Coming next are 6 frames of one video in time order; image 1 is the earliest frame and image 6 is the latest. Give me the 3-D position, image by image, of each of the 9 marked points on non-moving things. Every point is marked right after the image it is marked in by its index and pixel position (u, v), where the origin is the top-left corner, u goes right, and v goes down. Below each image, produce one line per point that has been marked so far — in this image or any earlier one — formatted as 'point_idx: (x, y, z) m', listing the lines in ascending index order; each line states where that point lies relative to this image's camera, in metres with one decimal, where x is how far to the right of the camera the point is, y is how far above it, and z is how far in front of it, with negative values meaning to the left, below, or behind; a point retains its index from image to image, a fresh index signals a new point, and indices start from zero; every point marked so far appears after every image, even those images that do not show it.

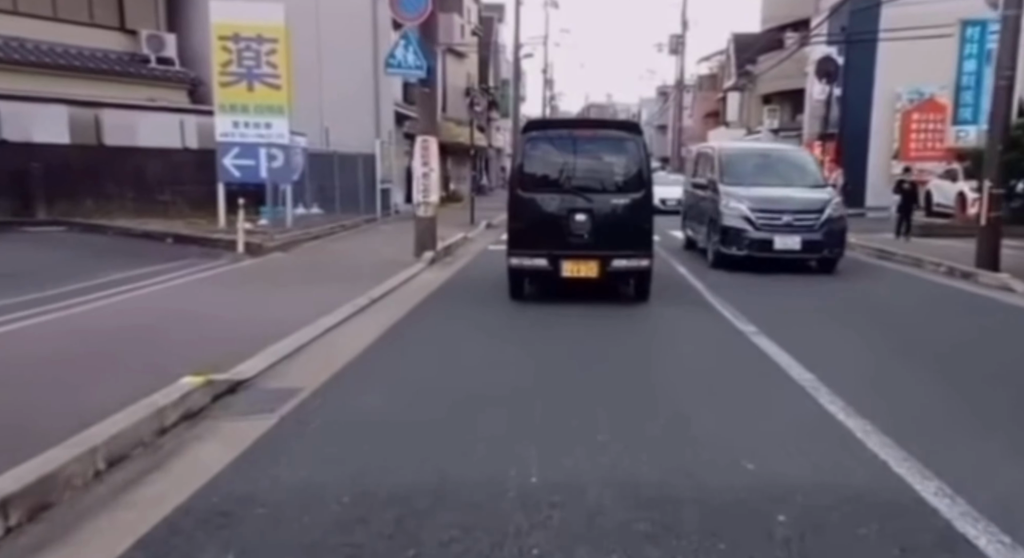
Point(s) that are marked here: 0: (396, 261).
0: (-1.9, +0.3, +15.0) m
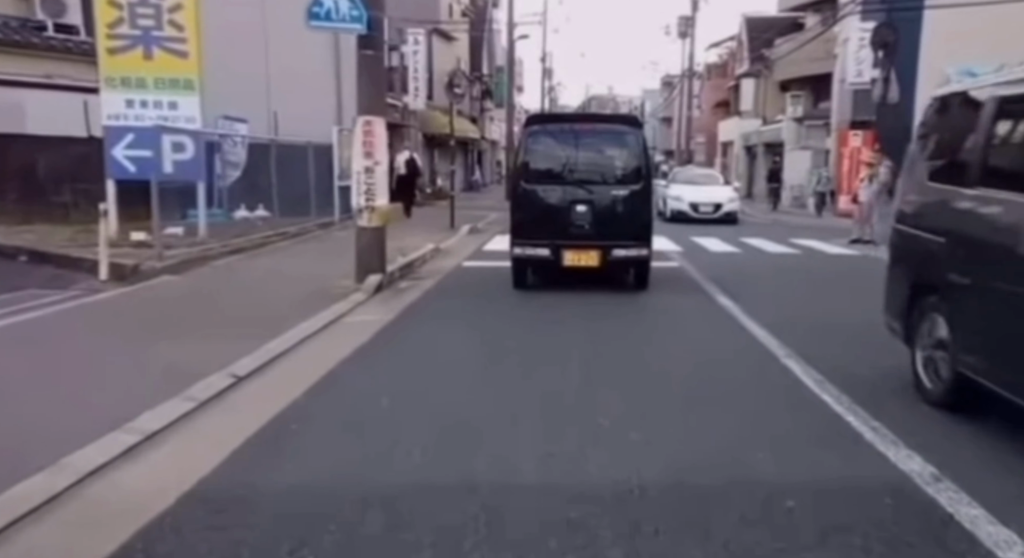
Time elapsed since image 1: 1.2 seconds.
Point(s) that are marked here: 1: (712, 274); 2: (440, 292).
0: (-2.2, -0.1, +10.9) m
1: (+3.2, +0.2, +14.8) m
2: (-0.9, -0.1, +11.5) m
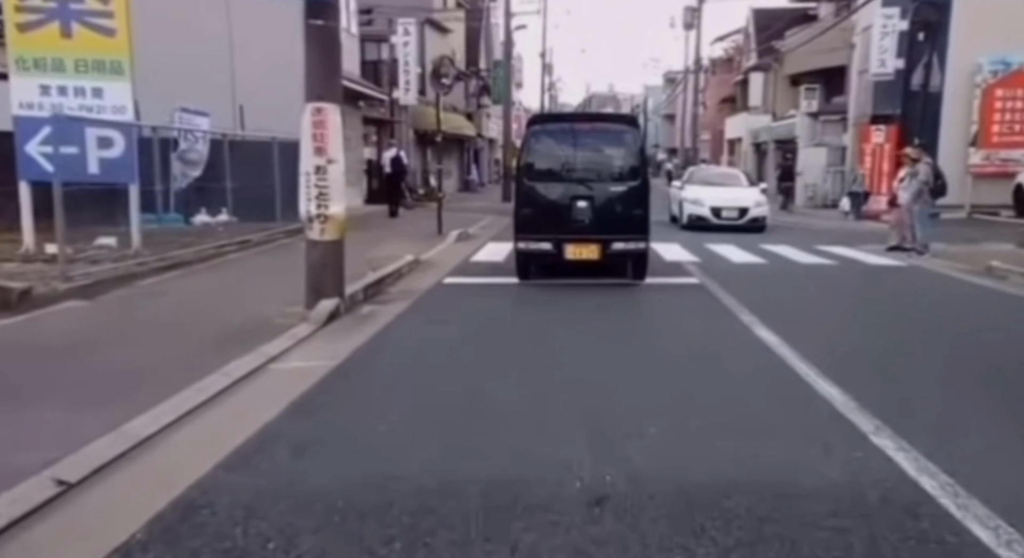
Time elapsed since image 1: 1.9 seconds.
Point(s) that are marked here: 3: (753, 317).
0: (-2.3, -0.3, +8.8) m
1: (+3.1, 0.0, +12.7) m
2: (-1.0, -0.3, +9.4) m
3: (+2.5, -0.3, +9.7) m
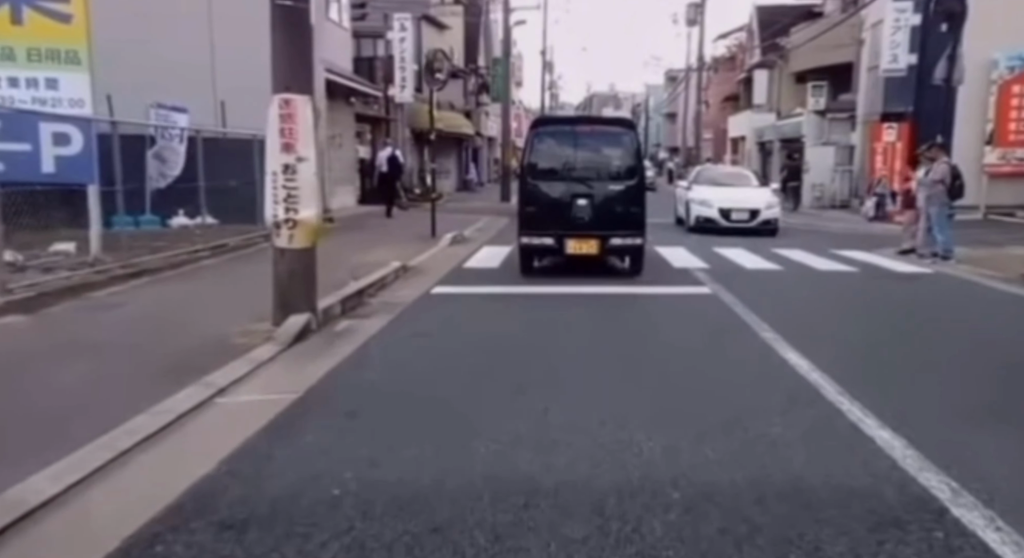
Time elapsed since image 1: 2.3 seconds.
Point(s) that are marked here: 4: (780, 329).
0: (-2.4, -0.4, +7.9) m
1: (+3.0, -0.1, +11.7) m
2: (-1.0, -0.4, +8.4) m
3: (+2.5, -0.4, +8.8) m
4: (+2.5, -0.4, +8.7) m
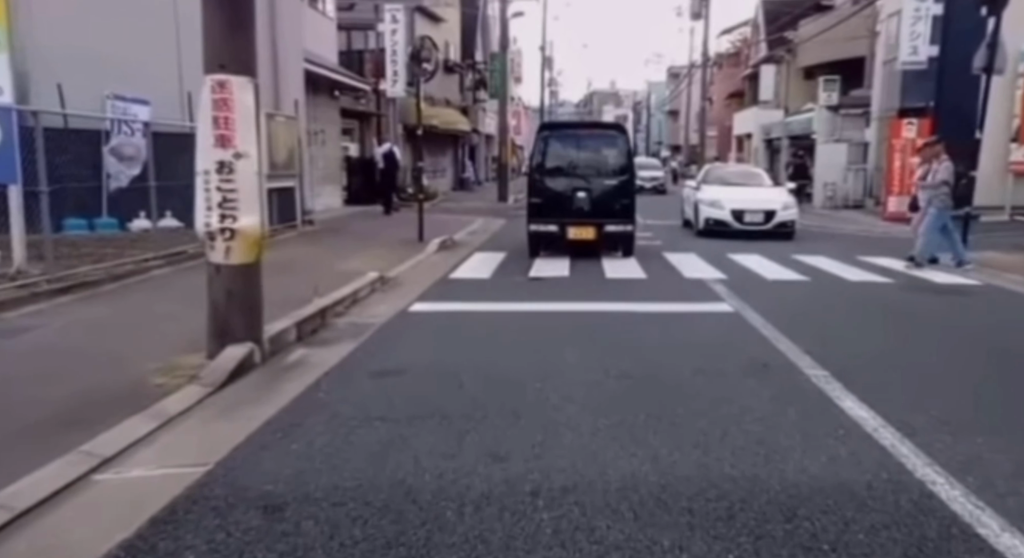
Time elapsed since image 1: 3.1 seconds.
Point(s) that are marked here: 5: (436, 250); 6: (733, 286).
0: (-2.4, -0.6, +6.4) m
1: (+2.9, -0.2, +10.3) m
2: (-1.1, -0.6, +7.0) m
3: (+2.4, -0.5, +7.3) m
4: (+2.4, -0.5, +7.2) m
5: (-1.2, +0.4, +14.9) m
6: (+2.7, -0.1, +11.3) m
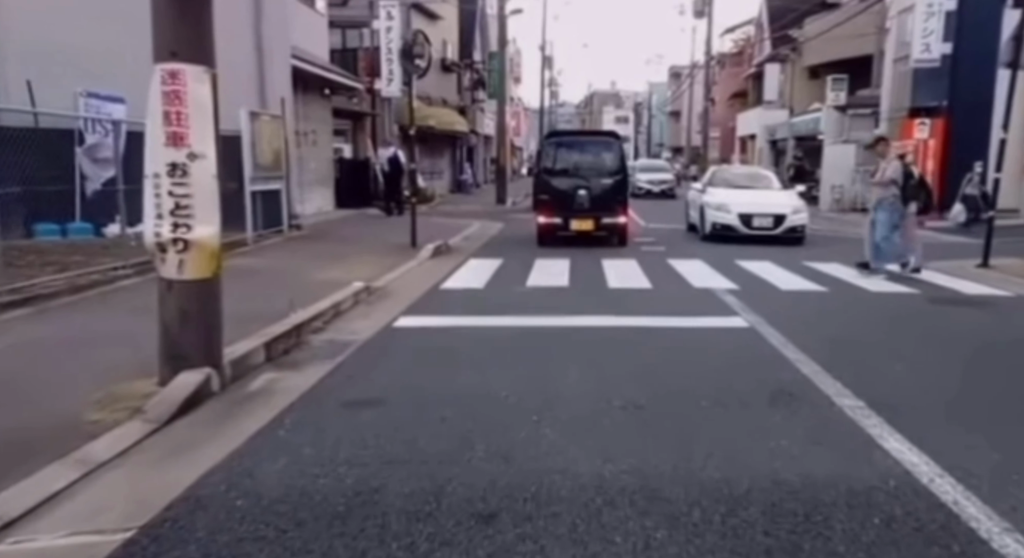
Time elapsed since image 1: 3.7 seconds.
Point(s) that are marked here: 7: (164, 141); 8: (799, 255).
0: (-2.5, -0.7, +5.6) m
1: (+2.9, -0.4, +9.5) m
2: (-1.2, -0.7, +6.2) m
3: (+2.3, -0.6, +6.5) m
4: (+2.4, -0.7, +6.5) m
5: (-1.3, +0.3, +14.2) m
6: (+2.6, -0.2, +10.5) m
7: (-2.1, +0.8, +5.6) m
8: (+4.6, +0.4, +15.0) m
